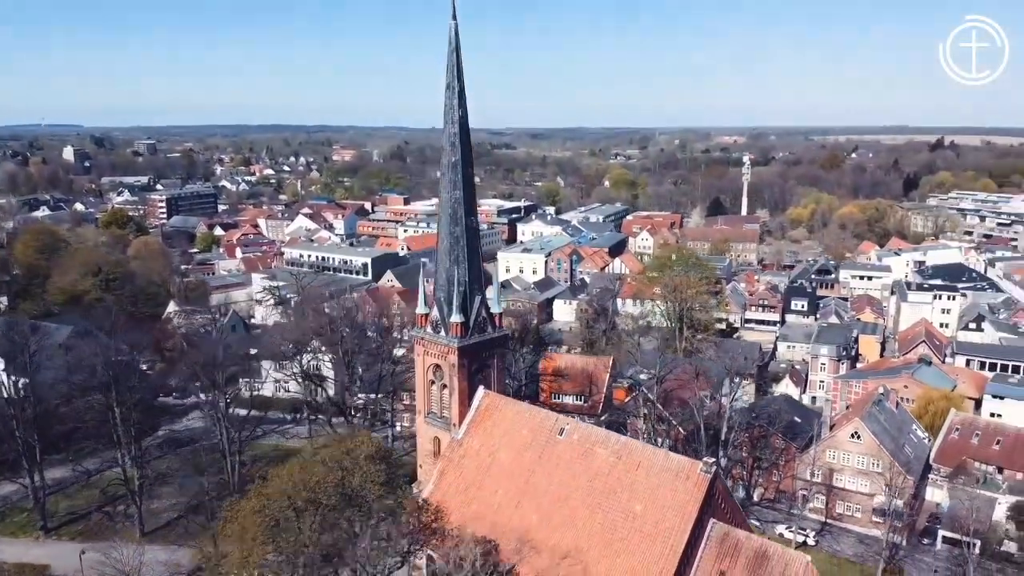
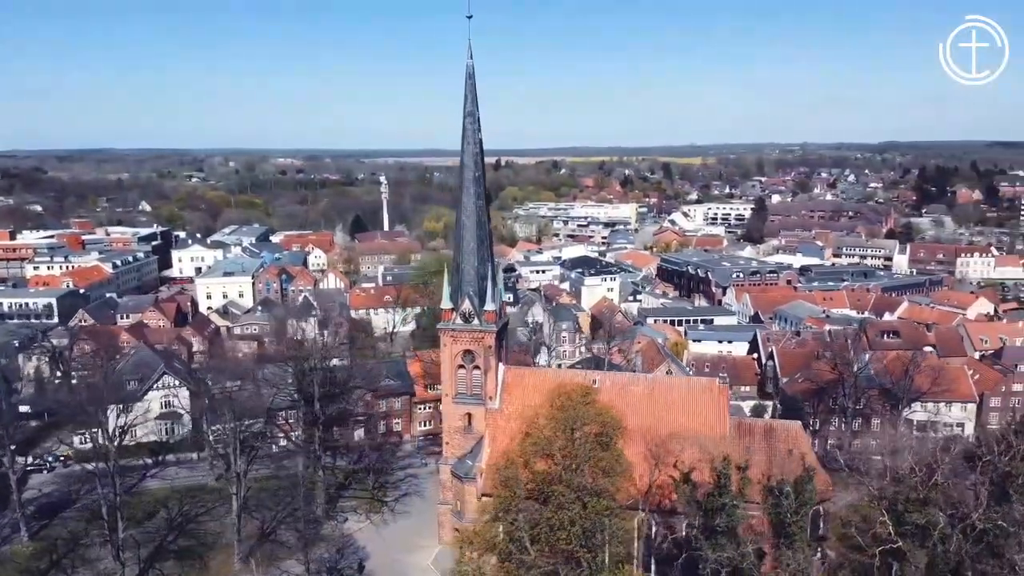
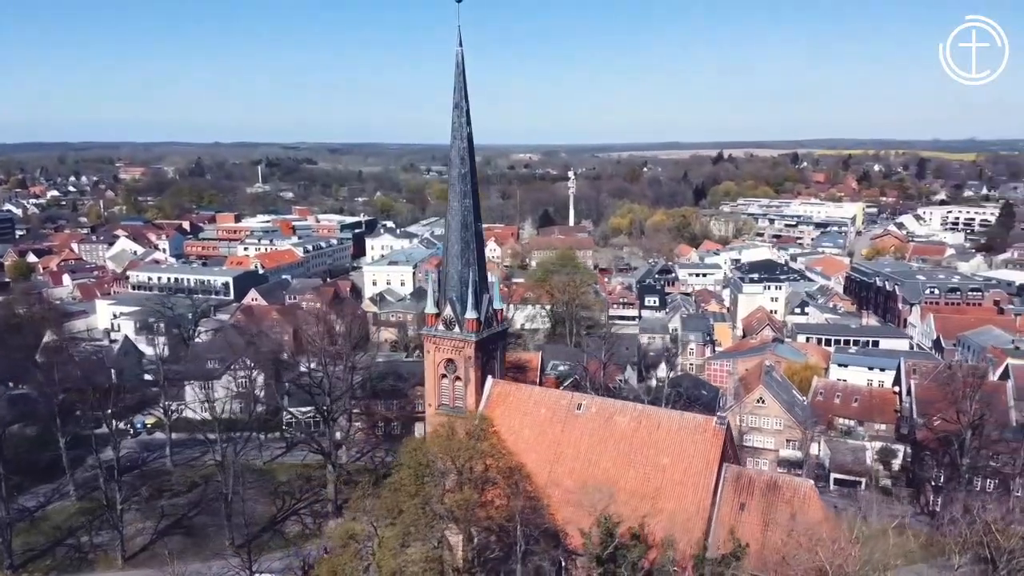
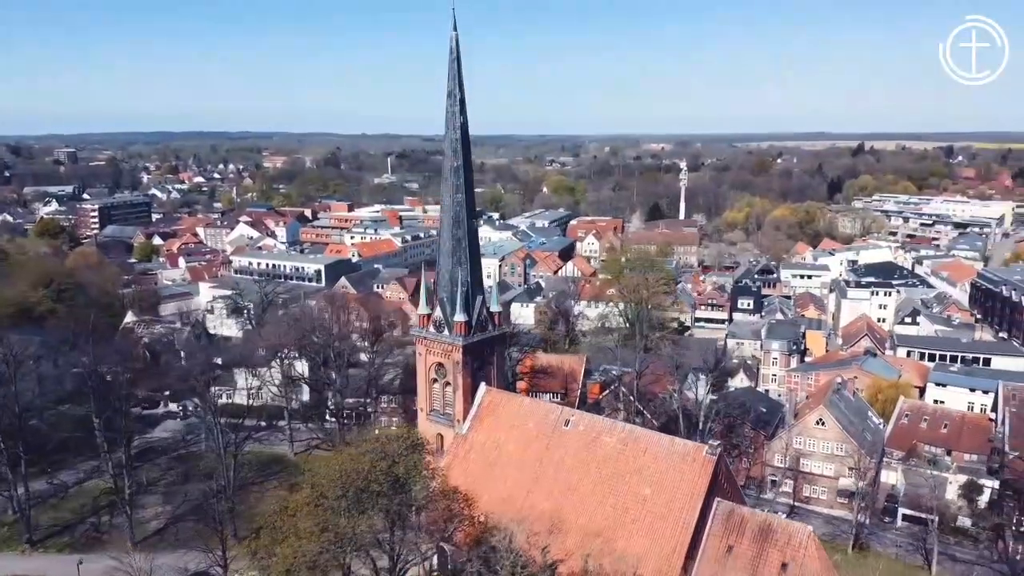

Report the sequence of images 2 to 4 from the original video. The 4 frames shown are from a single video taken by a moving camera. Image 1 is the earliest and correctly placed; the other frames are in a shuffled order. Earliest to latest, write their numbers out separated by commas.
4, 3, 2
